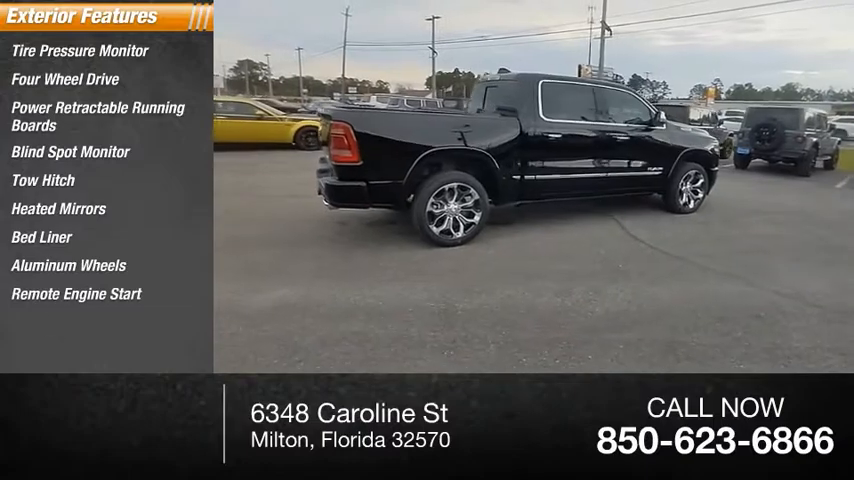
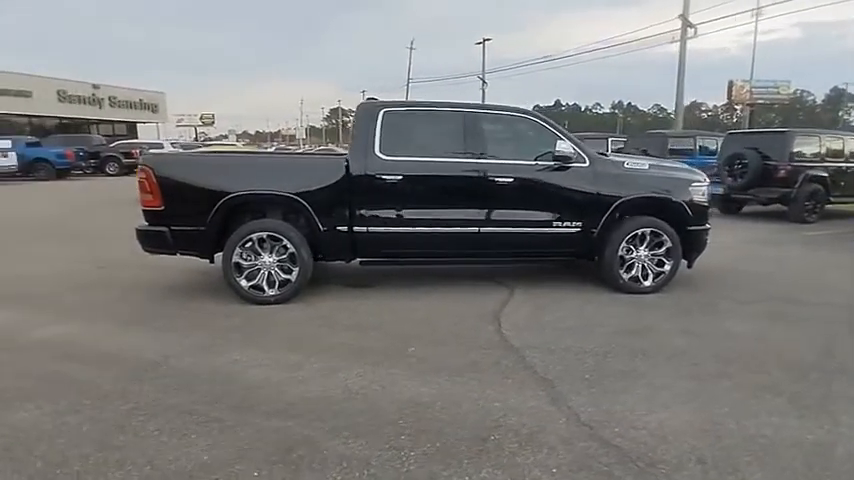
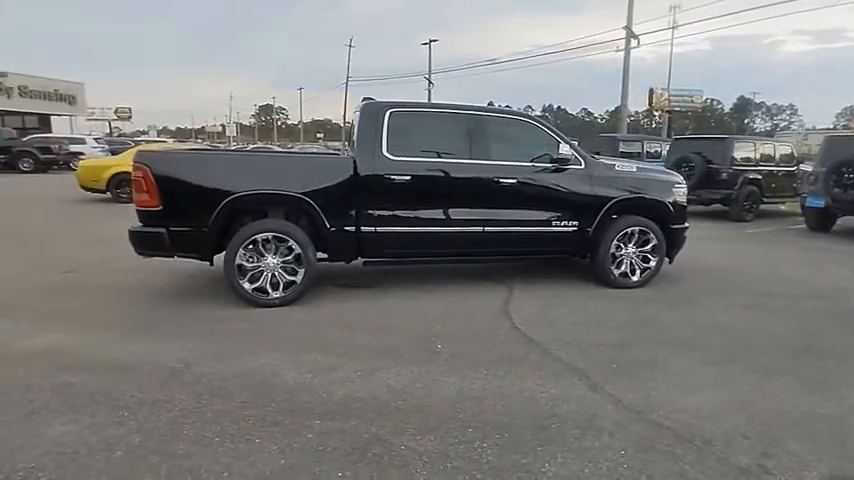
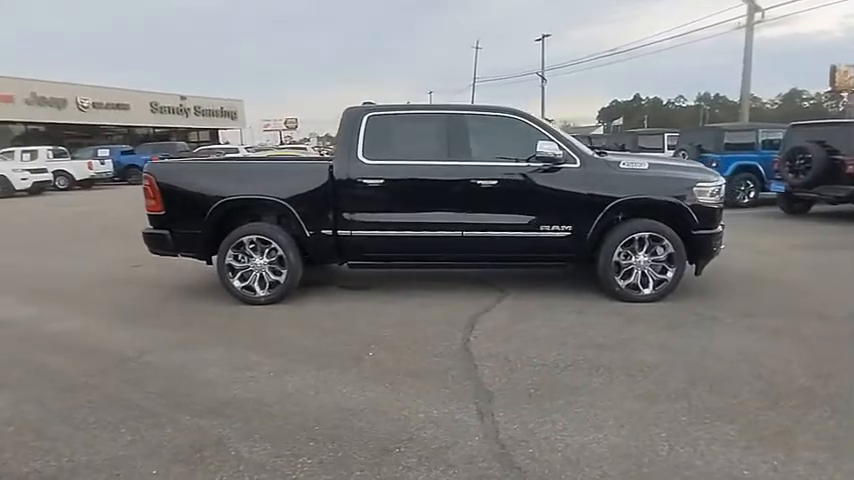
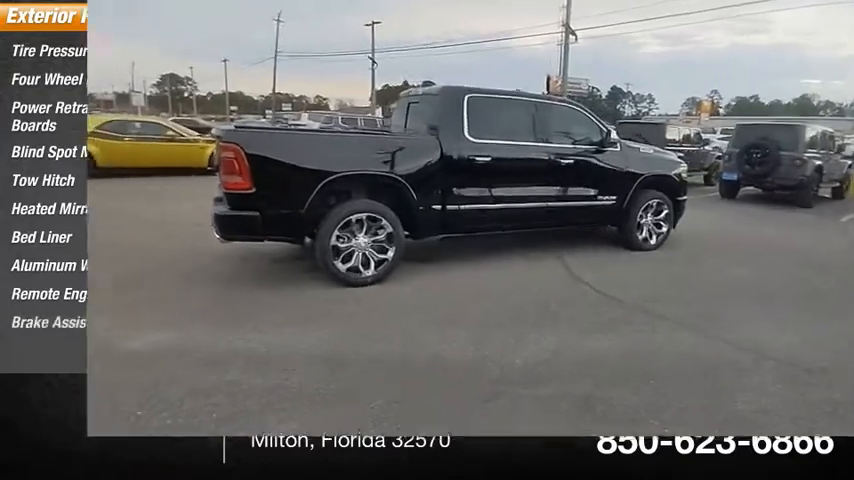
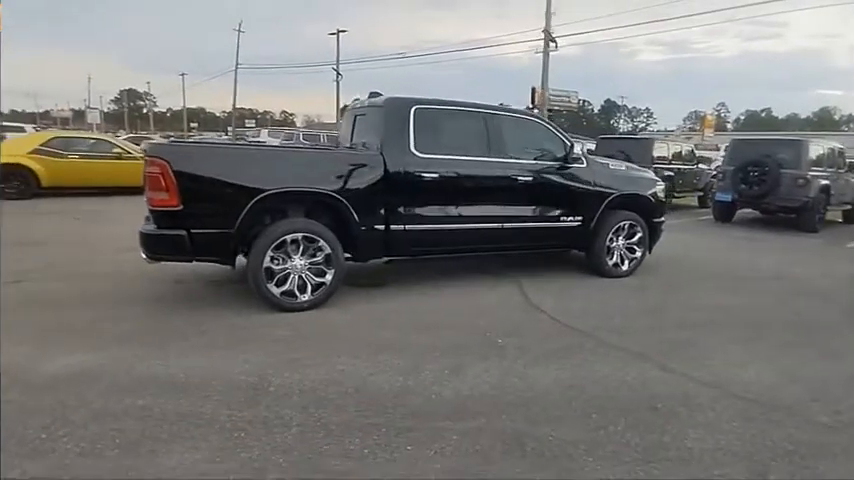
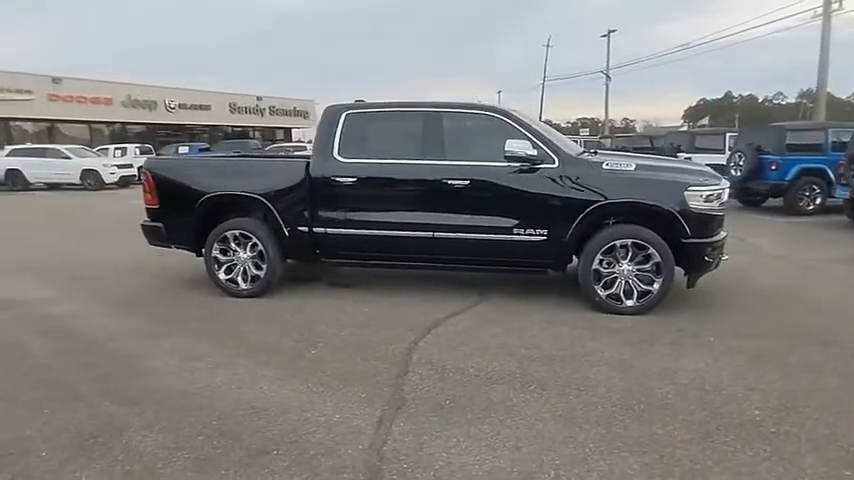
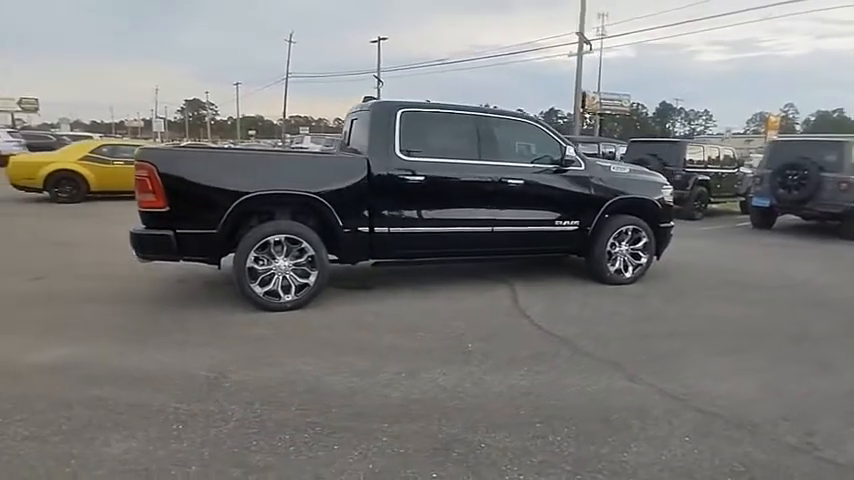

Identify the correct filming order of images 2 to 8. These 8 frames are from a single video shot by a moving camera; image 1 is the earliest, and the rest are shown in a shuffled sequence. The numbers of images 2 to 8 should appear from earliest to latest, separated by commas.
5, 6, 8, 3, 2, 4, 7
